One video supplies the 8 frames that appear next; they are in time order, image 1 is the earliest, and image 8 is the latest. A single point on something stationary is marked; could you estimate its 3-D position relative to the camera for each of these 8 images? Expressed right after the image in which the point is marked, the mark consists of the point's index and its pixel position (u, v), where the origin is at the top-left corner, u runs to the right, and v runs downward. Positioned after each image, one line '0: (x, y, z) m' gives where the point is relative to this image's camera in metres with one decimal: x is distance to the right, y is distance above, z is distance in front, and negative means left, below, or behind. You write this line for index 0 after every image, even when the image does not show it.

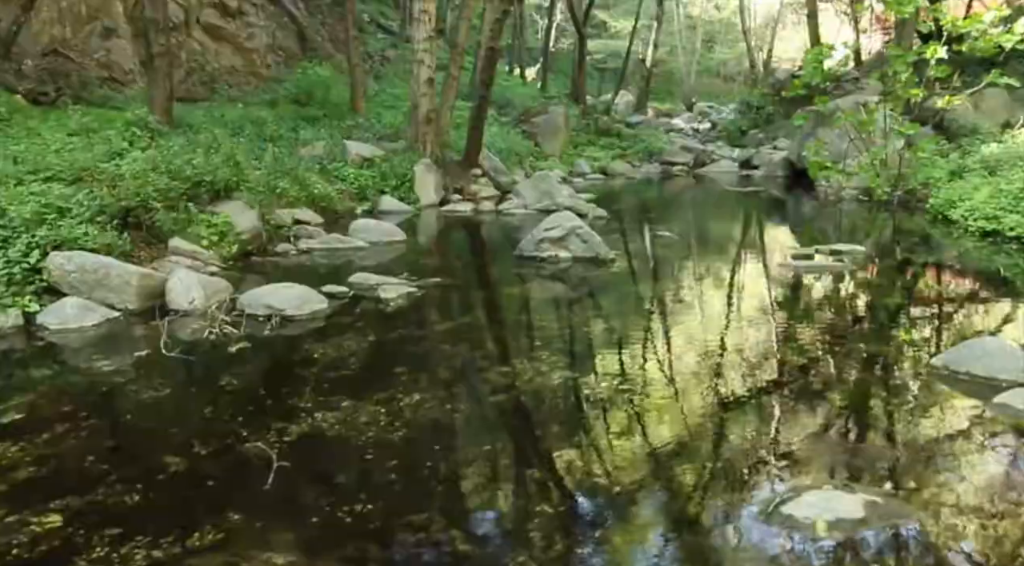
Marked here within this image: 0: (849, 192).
0: (+6.4, +1.7, +15.3) m
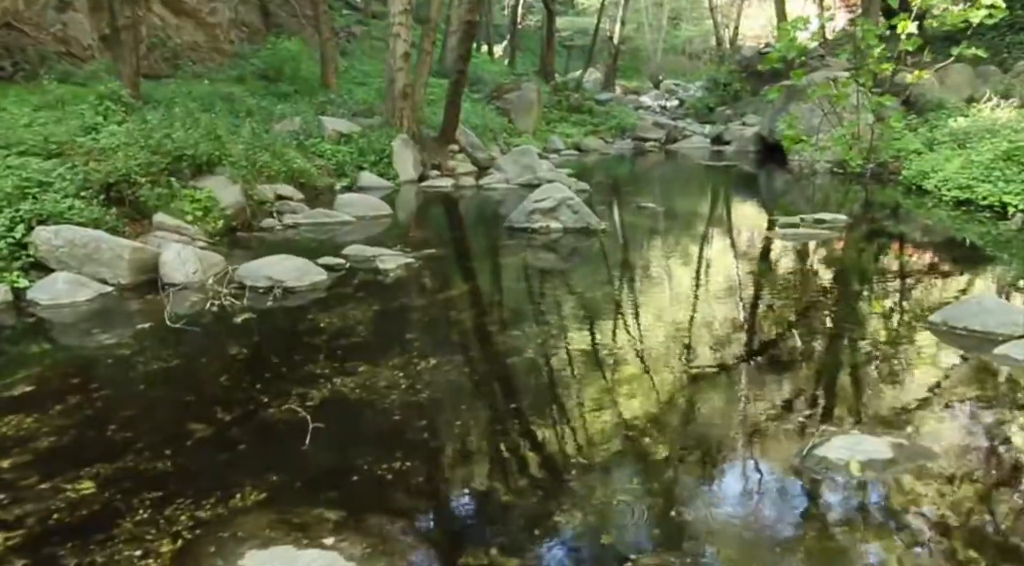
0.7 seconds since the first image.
0: (+5.9, +2.2, +15.7) m
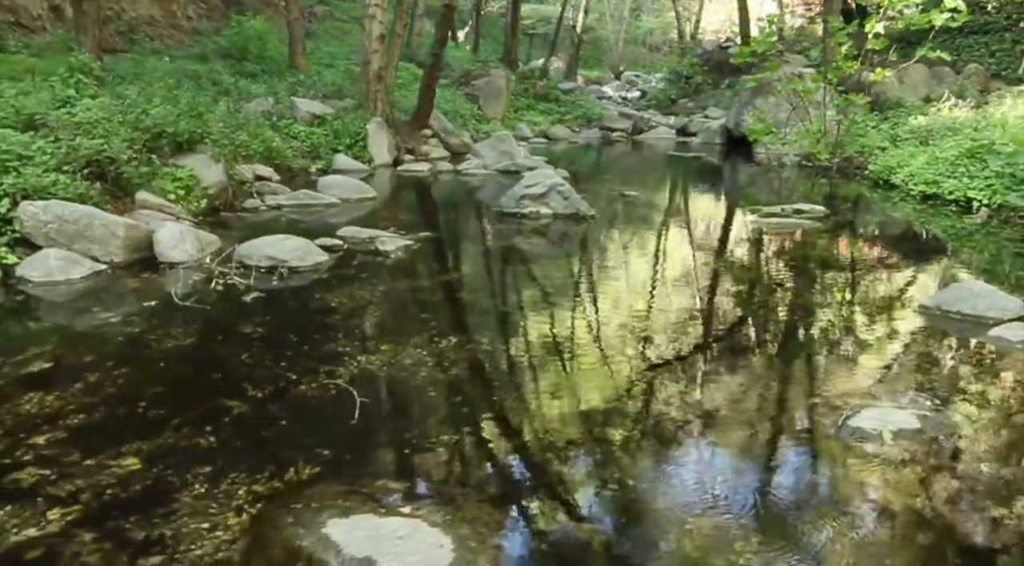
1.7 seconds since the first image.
0: (+5.4, +2.4, +16.1) m
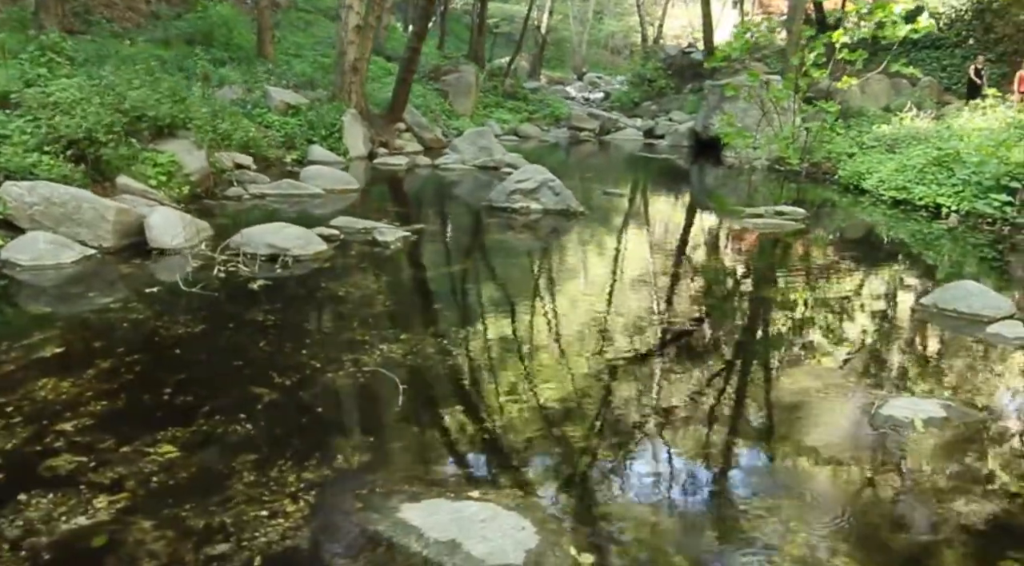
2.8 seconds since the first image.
0: (+4.9, +2.4, +16.4) m
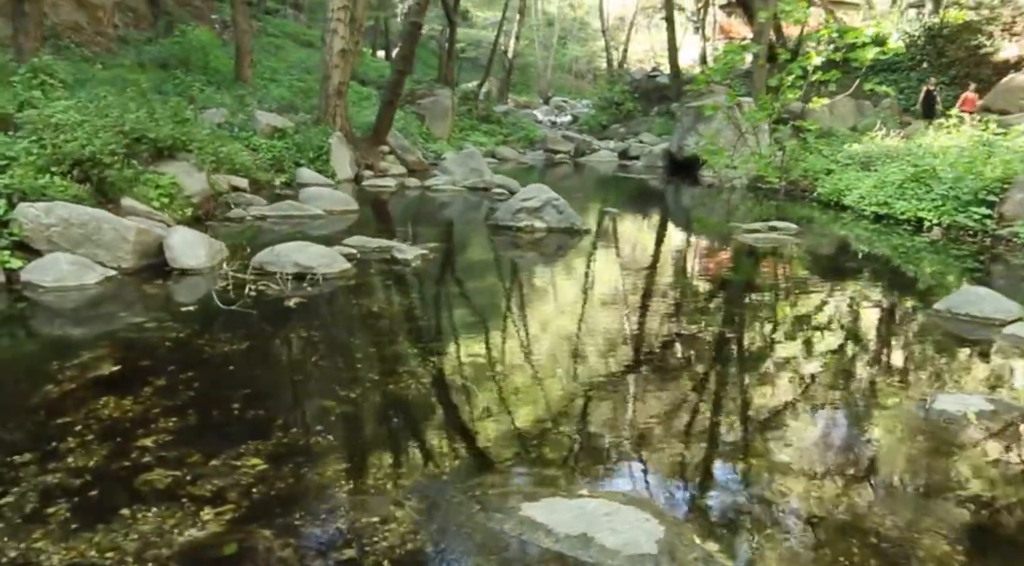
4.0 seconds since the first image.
0: (+4.5, +2.0, +16.9) m
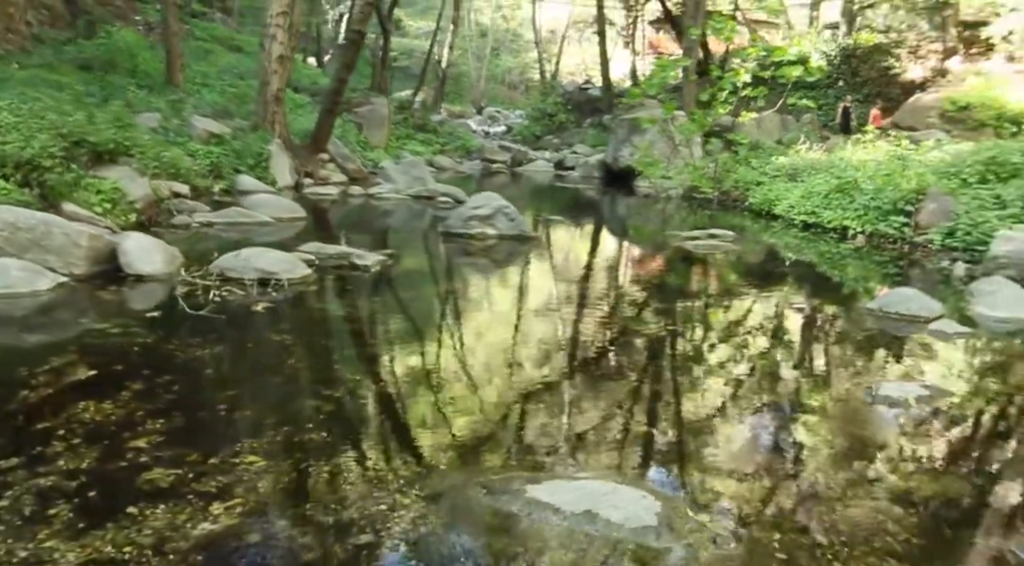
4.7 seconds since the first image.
0: (+3.3, +1.9, +17.4) m
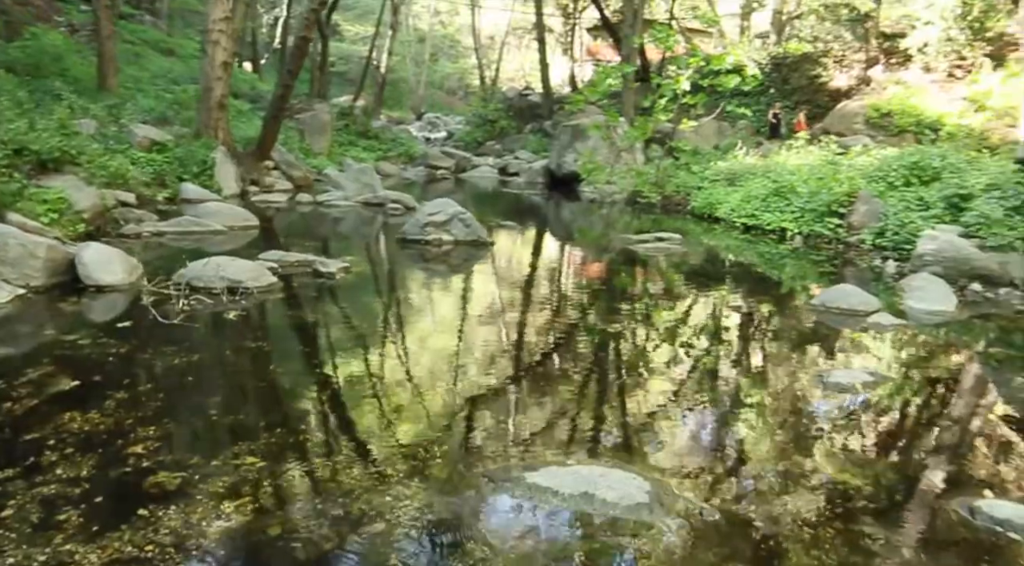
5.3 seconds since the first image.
0: (+2.1, +1.8, +17.9) m
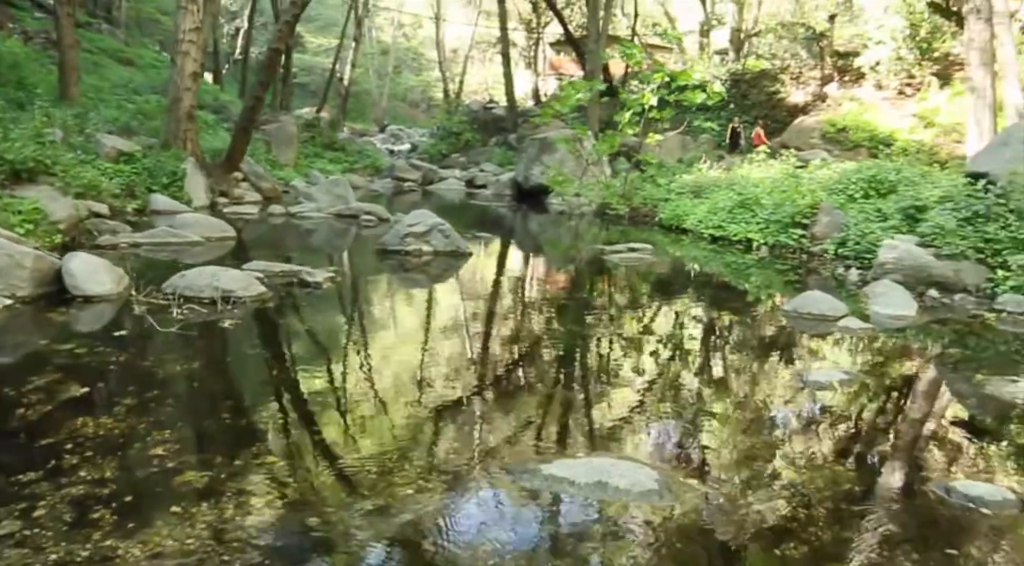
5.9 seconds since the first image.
0: (+1.5, +1.6, +18.2) m
